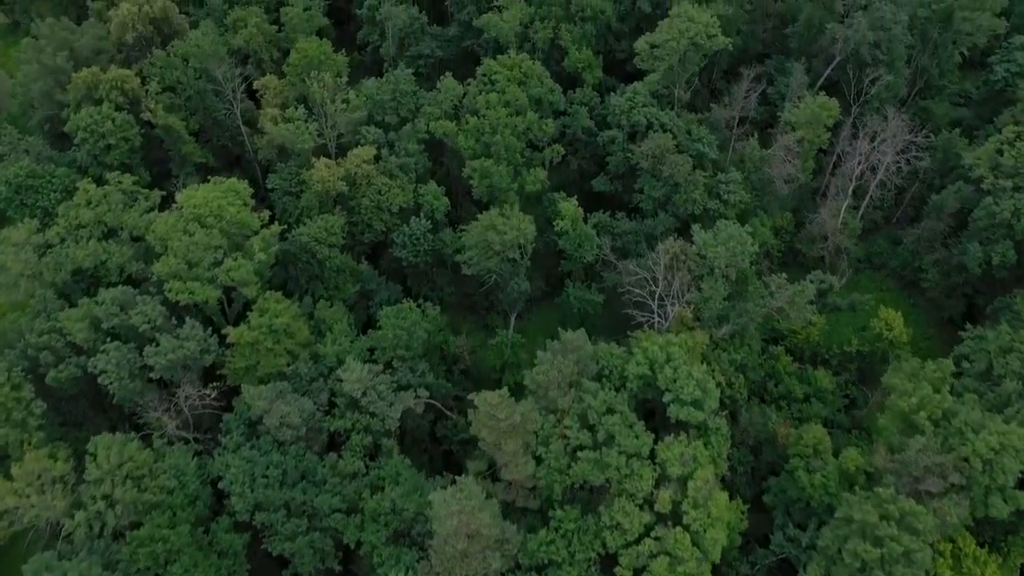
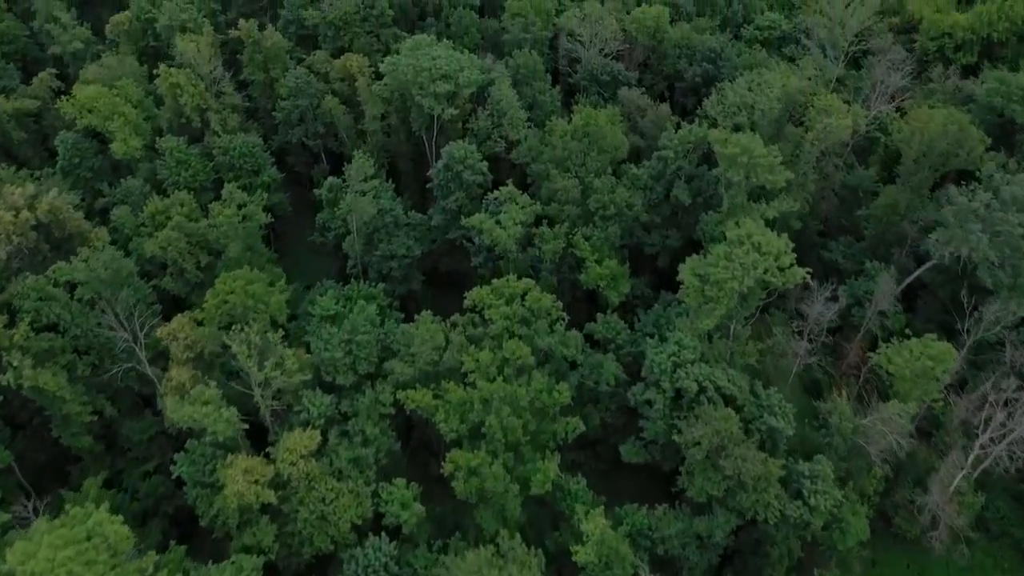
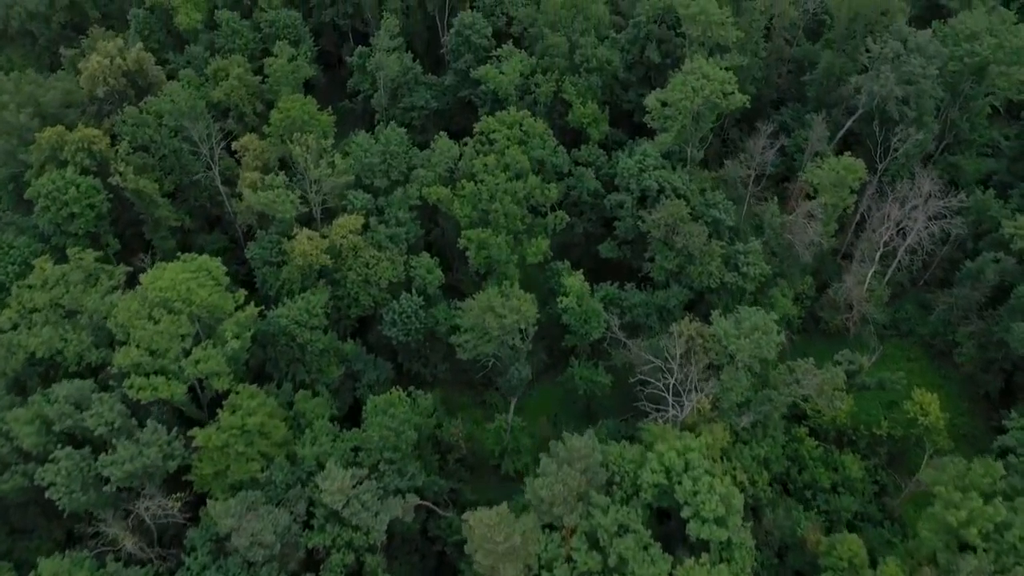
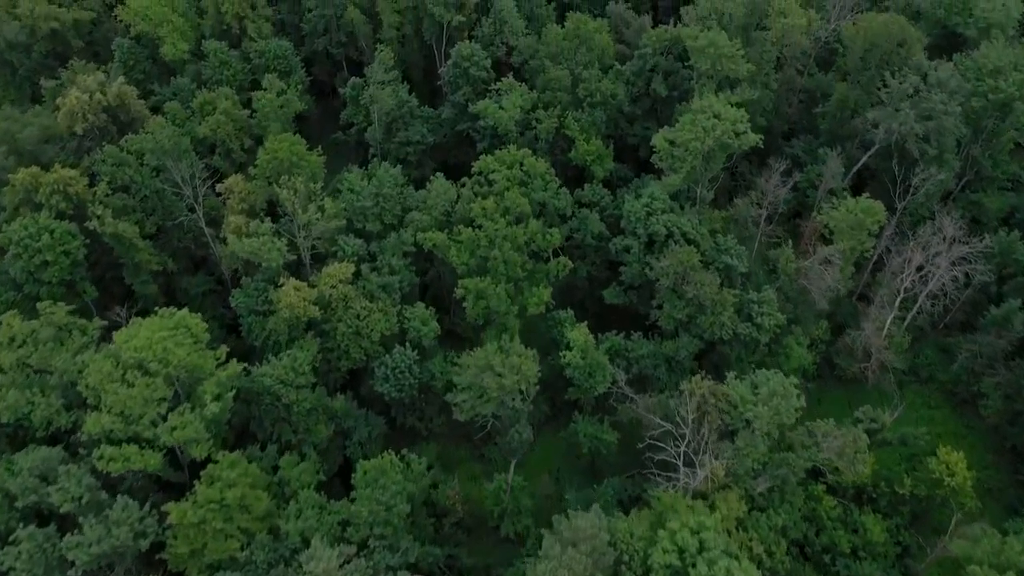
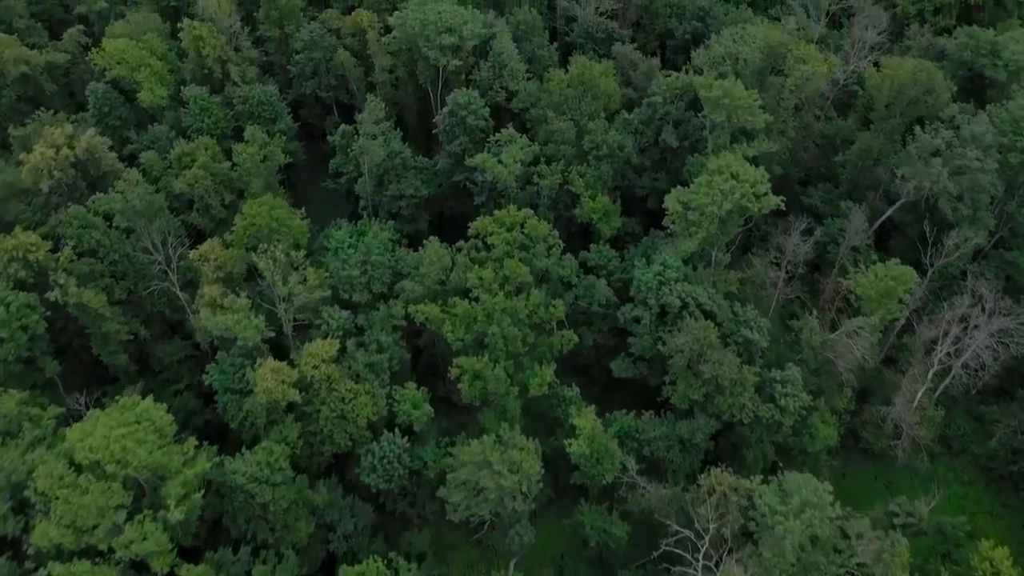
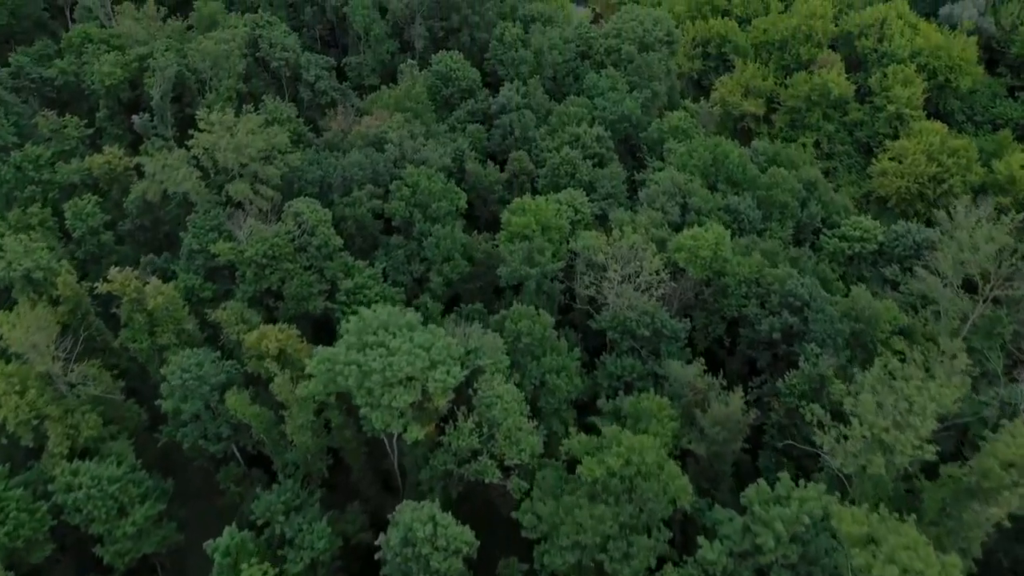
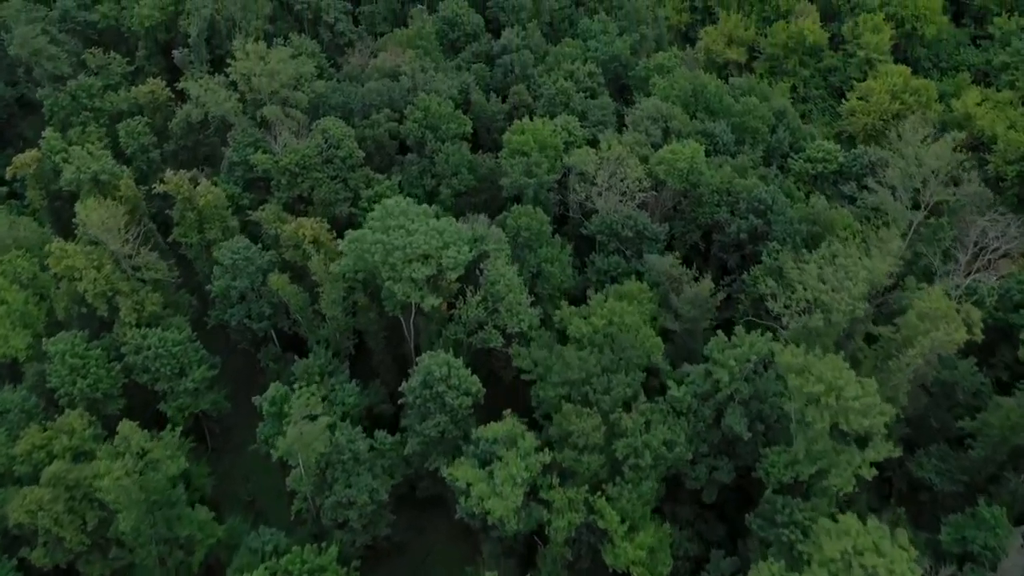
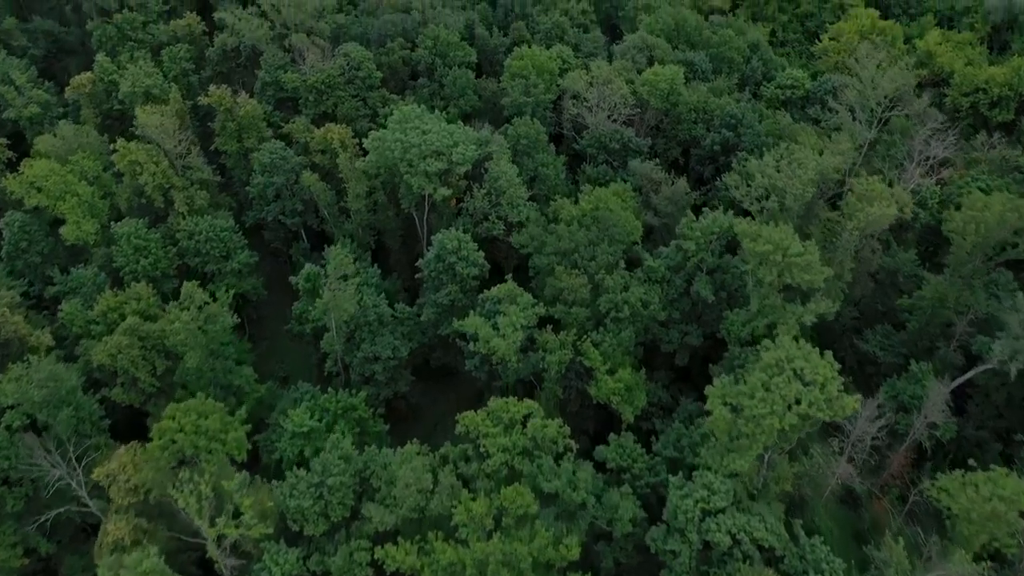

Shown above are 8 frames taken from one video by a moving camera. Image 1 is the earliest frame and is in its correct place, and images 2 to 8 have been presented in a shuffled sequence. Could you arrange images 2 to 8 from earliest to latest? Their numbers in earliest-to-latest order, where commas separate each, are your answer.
3, 4, 5, 2, 8, 7, 6
